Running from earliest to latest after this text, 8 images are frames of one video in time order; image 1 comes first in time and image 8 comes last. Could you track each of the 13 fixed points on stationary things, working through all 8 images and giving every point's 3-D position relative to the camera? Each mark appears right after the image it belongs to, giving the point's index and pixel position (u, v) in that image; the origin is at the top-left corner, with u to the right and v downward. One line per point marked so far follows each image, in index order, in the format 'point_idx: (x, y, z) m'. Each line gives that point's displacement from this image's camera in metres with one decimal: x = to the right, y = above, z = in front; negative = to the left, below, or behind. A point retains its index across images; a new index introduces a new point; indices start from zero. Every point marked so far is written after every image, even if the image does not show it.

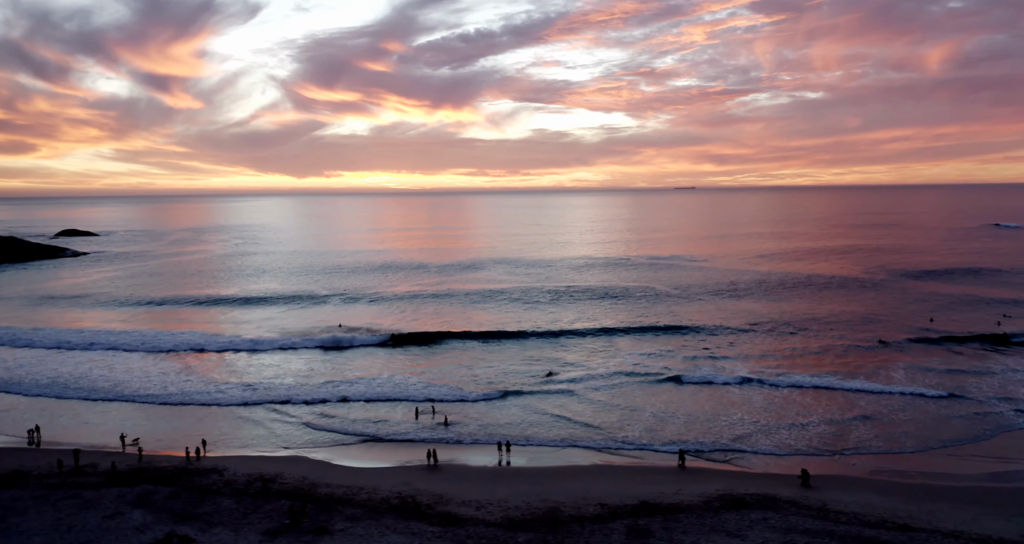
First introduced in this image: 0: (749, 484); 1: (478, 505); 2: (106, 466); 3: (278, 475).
0: (+6.1, -5.3, +17.5) m
1: (-0.8, -5.6, +16.6) m
2: (-11.6, -5.5, +19.8) m
3: (-6.3, -5.5, +19.0) m
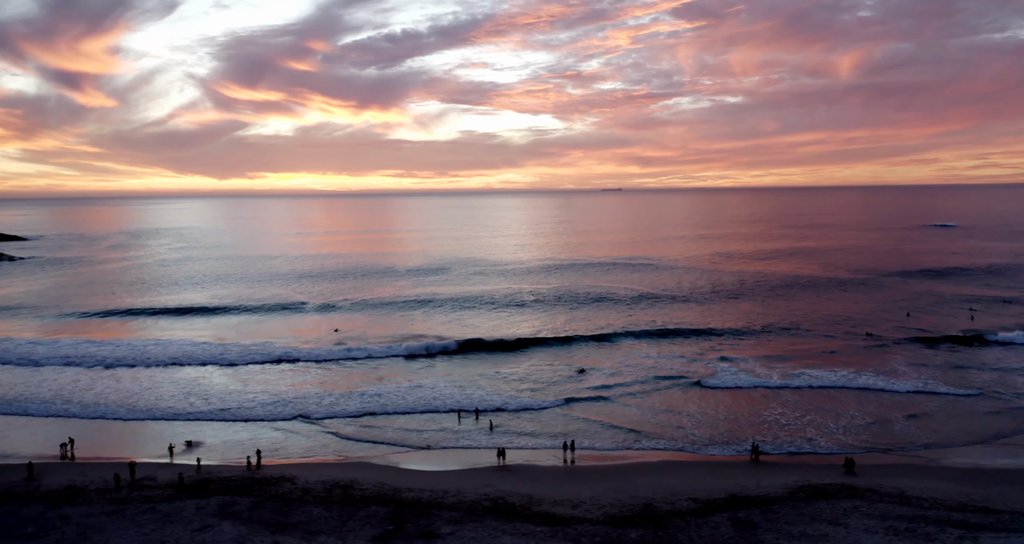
0: (+8.3, -5.3, +18.2) m
1: (+1.5, -5.6, +16.8) m
2: (-9.6, -5.7, +19.2) m
3: (-4.2, -5.6, +18.8) m
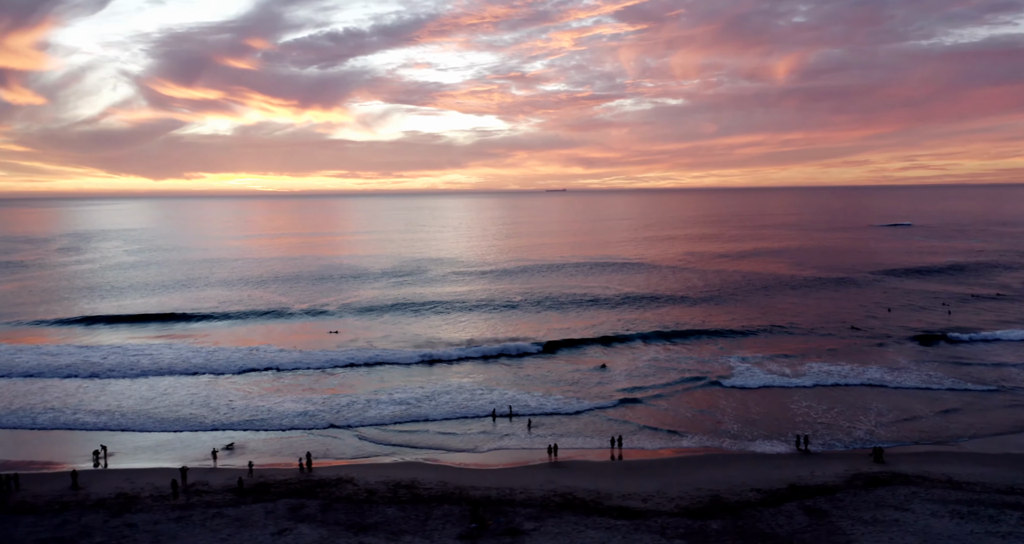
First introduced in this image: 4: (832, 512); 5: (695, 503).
0: (+9.9, -5.2, +19.1) m
1: (+3.2, -5.6, +17.2) m
2: (-7.9, -5.8, +19.0) m
3: (-2.6, -5.7, +18.9) m
4: (+7.3, -5.5, +15.9) m
5: (+4.5, -5.6, +16.8) m
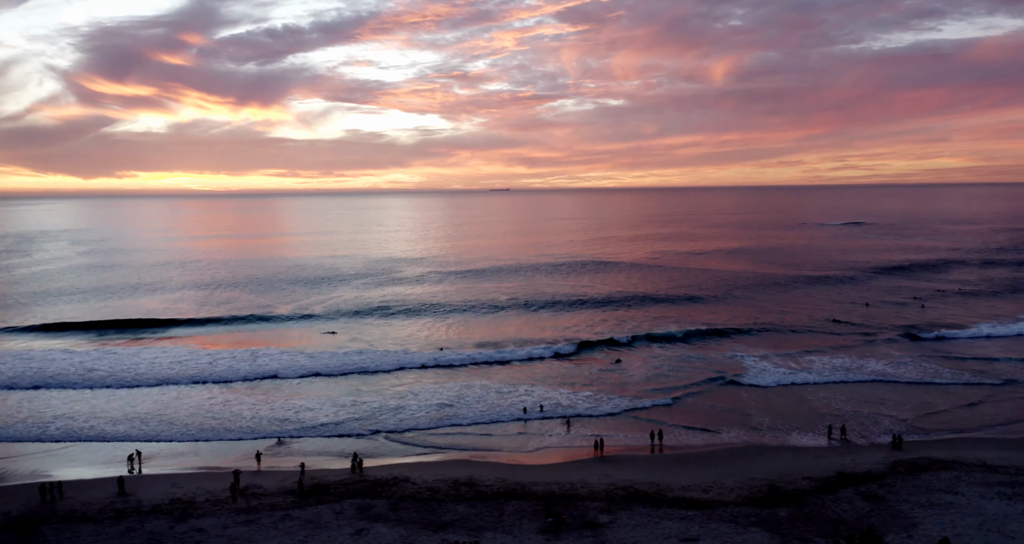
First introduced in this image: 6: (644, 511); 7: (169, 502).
0: (+11.4, -5.1, +20.0) m
1: (+4.8, -5.6, +17.8) m
2: (-6.4, -5.8, +18.8) m
3: (-1.1, -5.7, +19.1) m
4: (+9.1, -5.4, +16.7) m
5: (+6.1, -5.5, +17.4) m
6: (+3.1, -5.6, +16.4) m
7: (-8.9, -6.0, +18.0) m
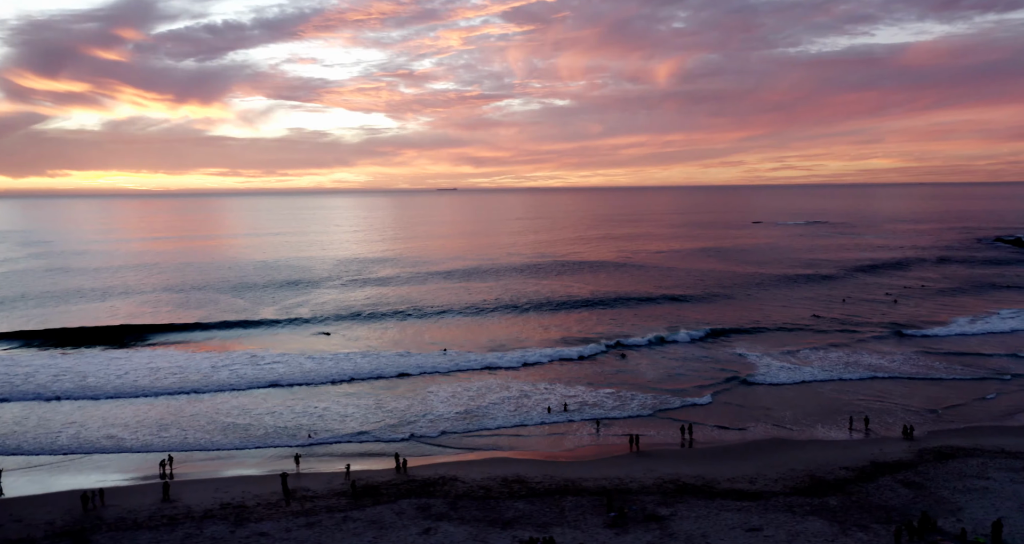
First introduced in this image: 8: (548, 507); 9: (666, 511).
0: (+12.6, -5.1, +21.0) m
1: (+6.2, -5.5, +18.4) m
2: (-5.1, -5.8, +18.8) m
3: (+0.3, -5.7, +19.3) m
4: (+10.5, -5.4, +17.6) m
5: (+7.5, -5.5, +18.1) m
6: (+4.6, -5.6, +16.9) m
7: (-7.5, -6.1, +17.8) m
8: (+0.9, -5.7, +16.9) m
9: (+3.6, -5.7, +16.5) m
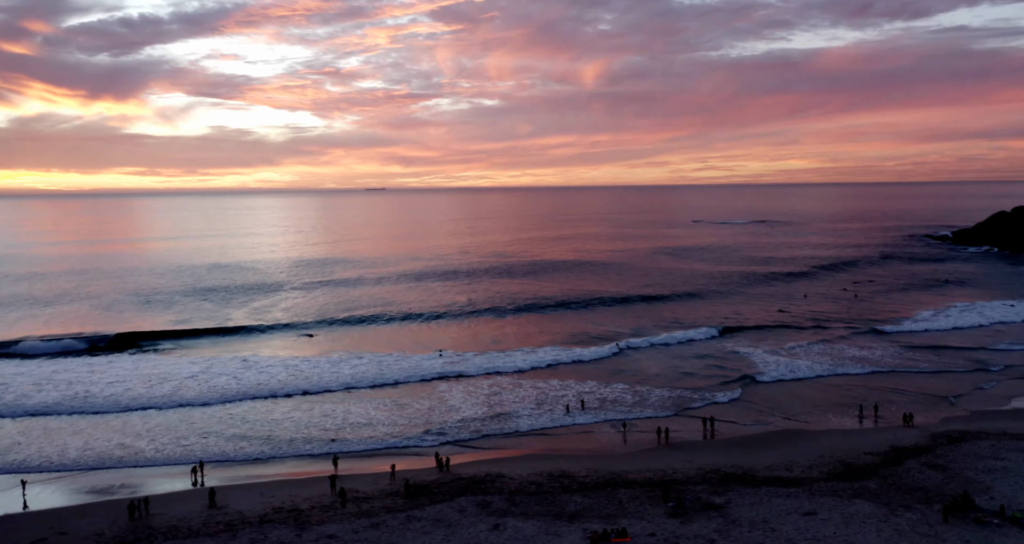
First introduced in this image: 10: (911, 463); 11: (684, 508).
0: (+13.8, -5.0, +22.5) m
1: (+7.6, -5.5, +19.4) m
2: (-3.7, -5.9, +18.8) m
3: (+1.5, -5.7, +19.8) m
4: (+11.9, -5.3, +18.8) m
5: (+8.9, -5.4, +19.2) m
6: (+6.0, -5.6, +17.7) m
7: (-6.1, -6.1, +17.7) m
8: (+2.4, -5.7, +17.5) m
9: (+5.1, -5.6, +17.2) m
10: (+11.1, -5.3, +19.2) m
11: (+4.1, -5.7, +16.8) m
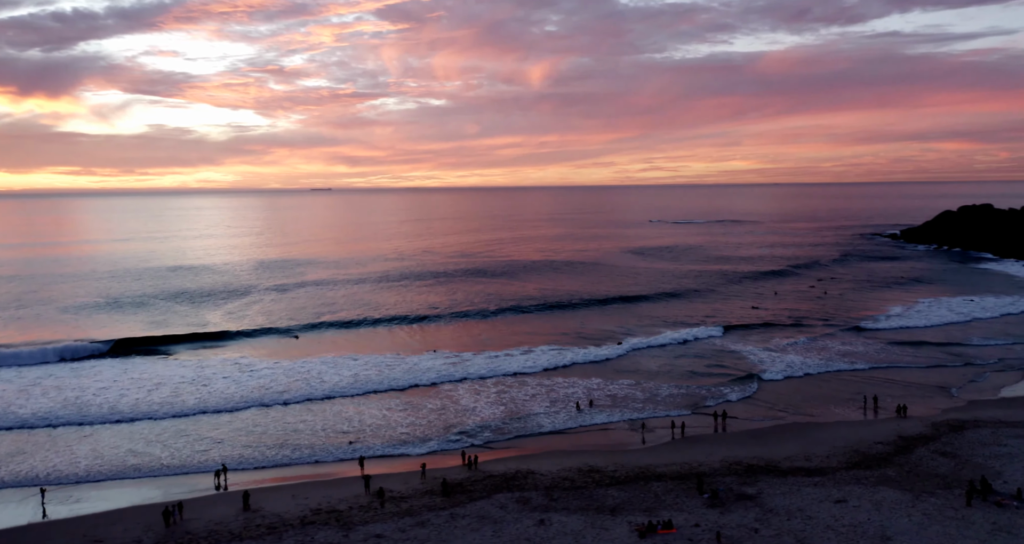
0: (+14.4, -4.9, +23.6) m
1: (+8.4, -5.4, +20.1) m
2: (-2.8, -5.9, +18.9) m
3: (+2.4, -5.7, +20.2) m
4: (+12.8, -5.2, +19.9) m
5: (+9.7, -5.4, +20.0) m
6: (+7.0, -5.6, +18.4) m
7: (-5.1, -6.2, +17.7) m
8: (+3.3, -5.7, +17.9) m
9: (+6.1, -5.6, +17.9) m
10: (+12.0, -5.2, +20.2) m
11: (+5.2, -5.7, +17.3) m
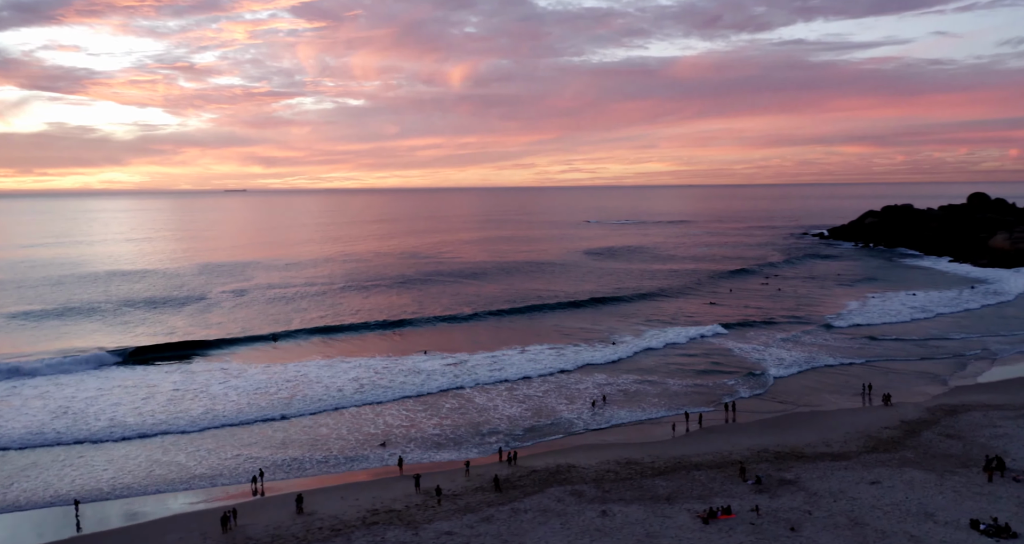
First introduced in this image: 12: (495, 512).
0: (+15.3, -4.7, +25.4) m
1: (+9.6, -5.4, +21.4) m
2: (-1.4, -6.0, +19.2) m
3: (+3.6, -5.6, +21.0) m
4: (+14.0, -5.1, +21.6) m
5: (+10.9, -5.3, +21.4) m
6: (+8.4, -5.5, +19.6) m
7: (-3.6, -6.2, +17.8) m
8: (+4.8, -5.7, +18.8) m
9: (+7.6, -5.5, +19.0) m
10: (+13.1, -5.1, +21.8) m
11: (+6.6, -5.6, +18.3) m
12: (-0.5, -6.0, +17.4) m
